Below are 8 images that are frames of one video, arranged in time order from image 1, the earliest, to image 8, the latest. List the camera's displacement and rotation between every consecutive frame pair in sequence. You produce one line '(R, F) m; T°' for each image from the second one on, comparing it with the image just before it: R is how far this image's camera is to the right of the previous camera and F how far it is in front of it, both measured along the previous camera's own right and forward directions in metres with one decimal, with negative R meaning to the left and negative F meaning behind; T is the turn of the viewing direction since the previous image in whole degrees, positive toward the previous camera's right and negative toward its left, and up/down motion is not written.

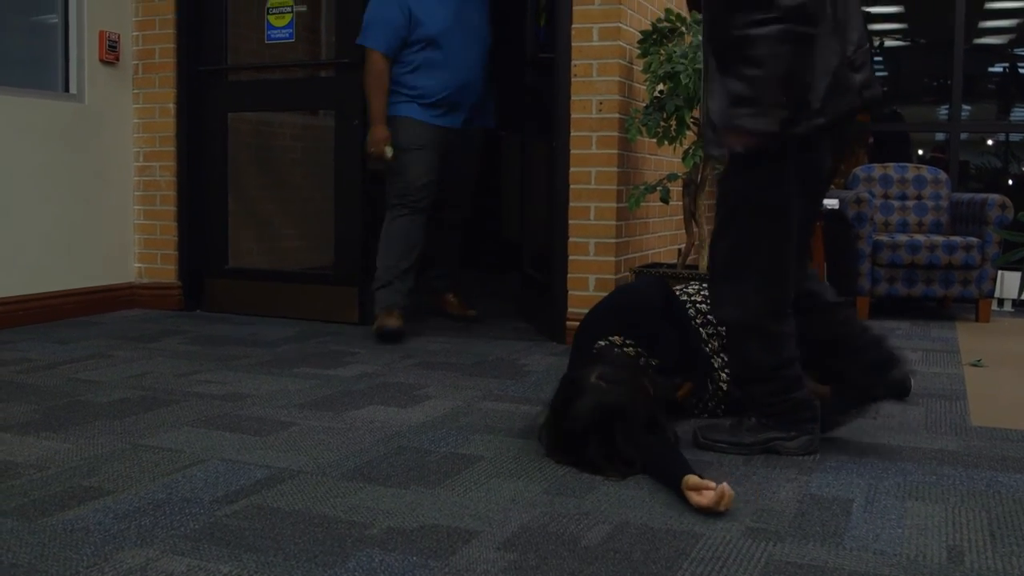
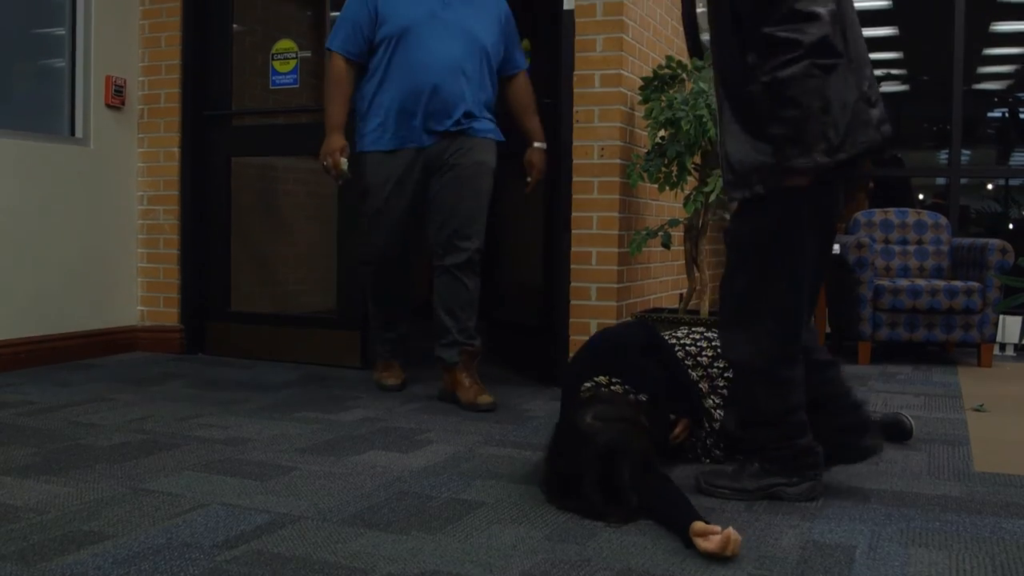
(0.0, 0.0) m; 0°
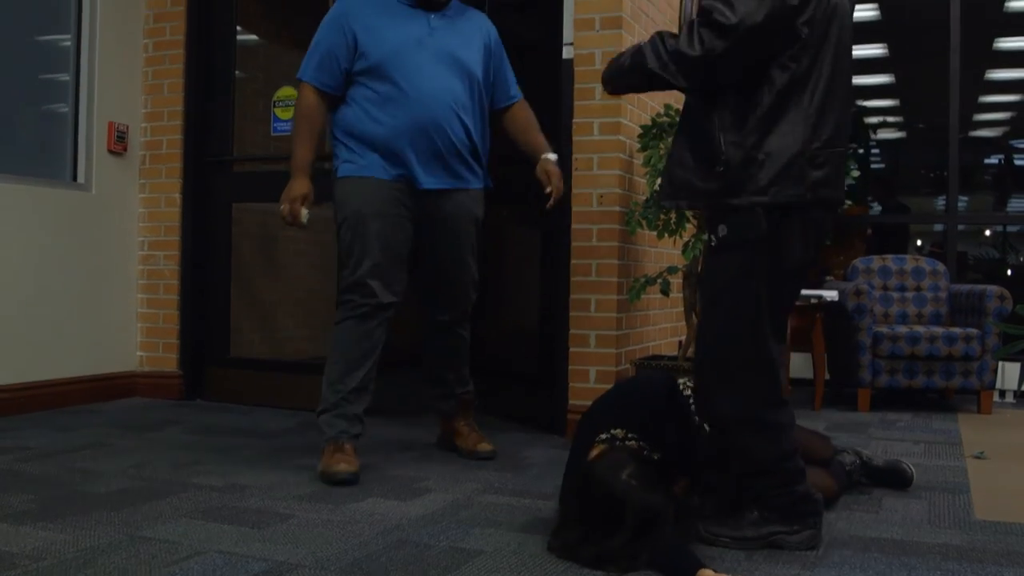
(0.0, 0.0) m; 0°
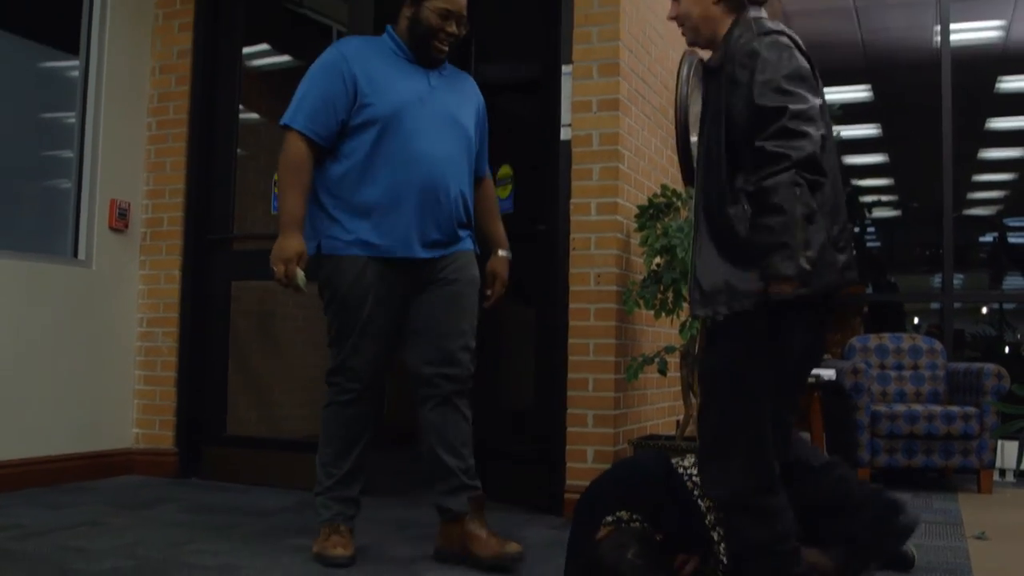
(0.0, 0.0) m; 0°
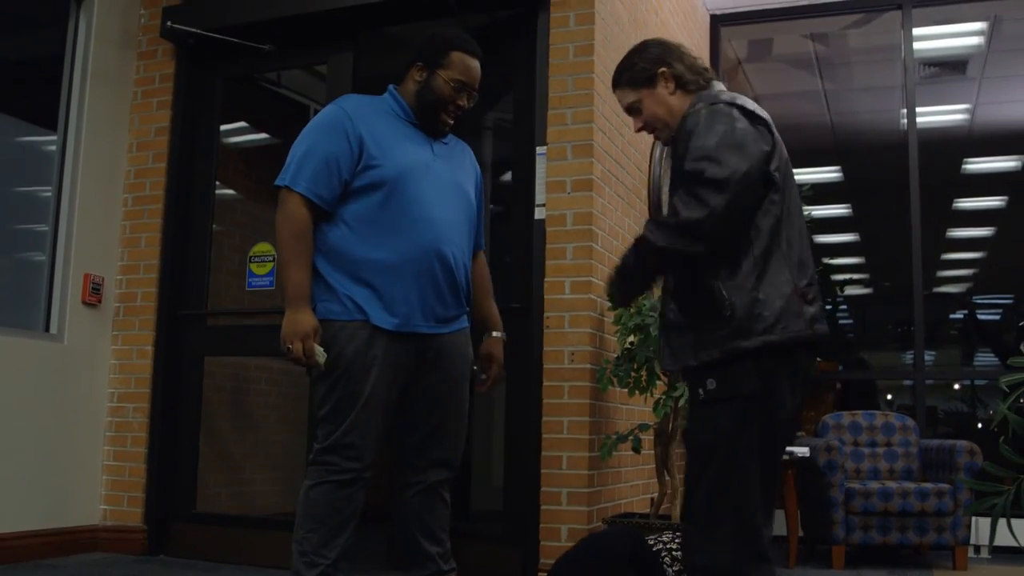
(0.0, 0.0) m; +1°
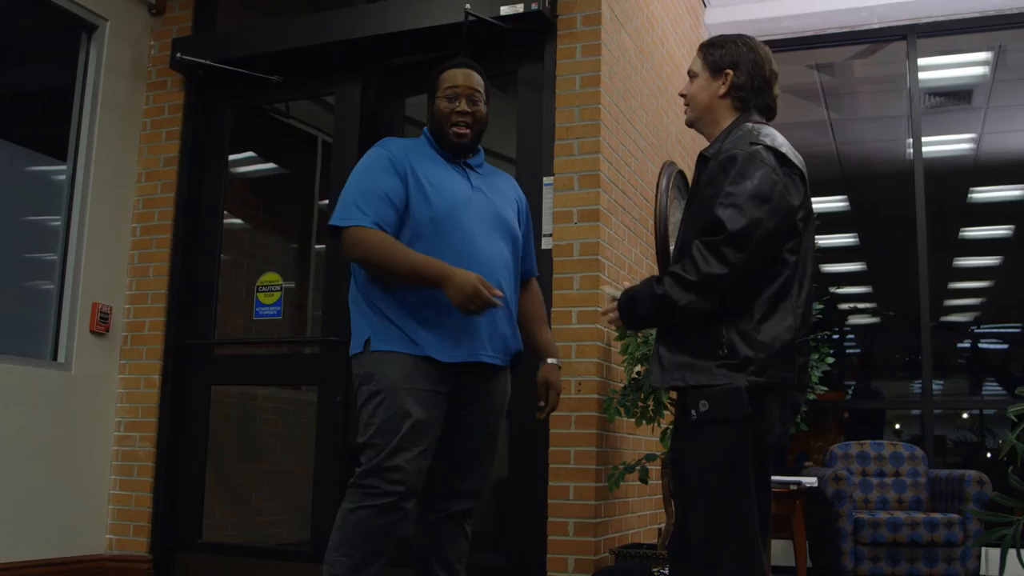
(0.0, 0.0) m; 0°
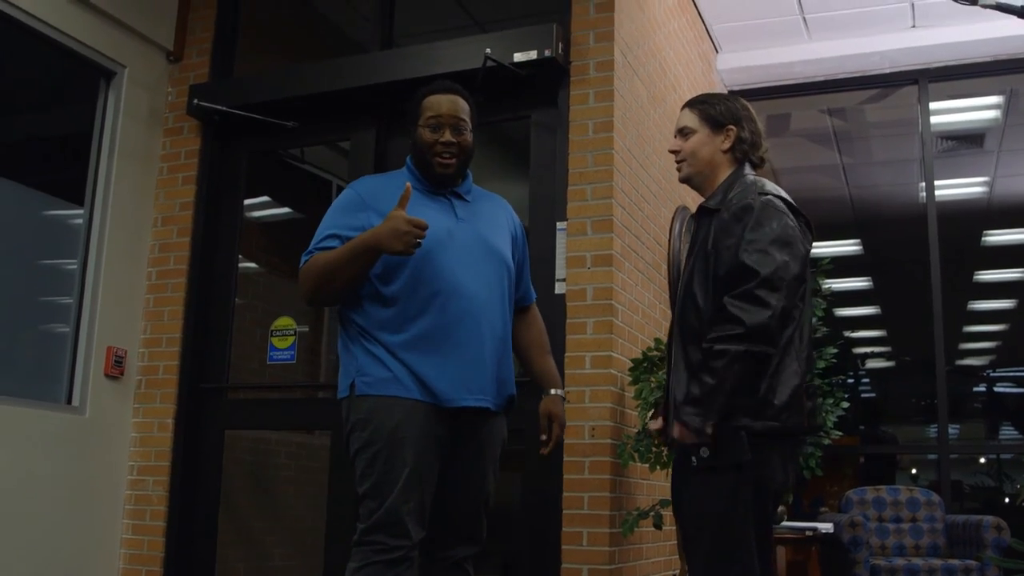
(0.0, 0.0) m; -1°
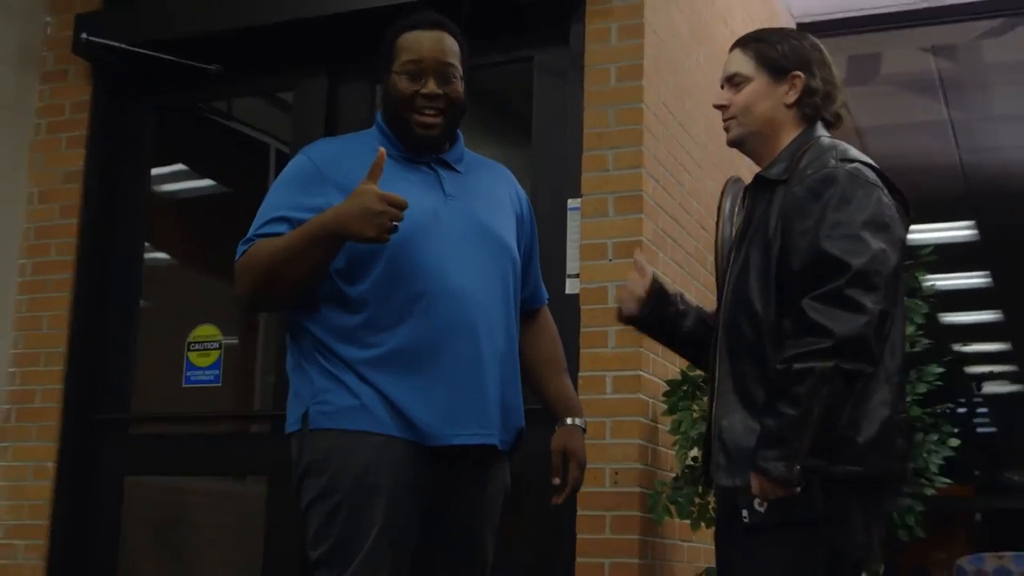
(+0.1, +2.1) m; -1°
